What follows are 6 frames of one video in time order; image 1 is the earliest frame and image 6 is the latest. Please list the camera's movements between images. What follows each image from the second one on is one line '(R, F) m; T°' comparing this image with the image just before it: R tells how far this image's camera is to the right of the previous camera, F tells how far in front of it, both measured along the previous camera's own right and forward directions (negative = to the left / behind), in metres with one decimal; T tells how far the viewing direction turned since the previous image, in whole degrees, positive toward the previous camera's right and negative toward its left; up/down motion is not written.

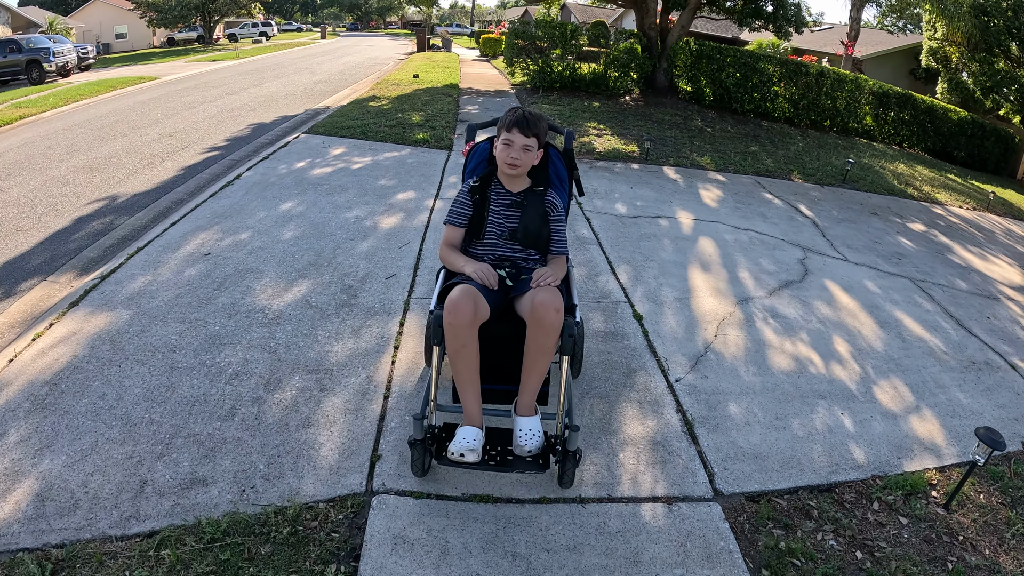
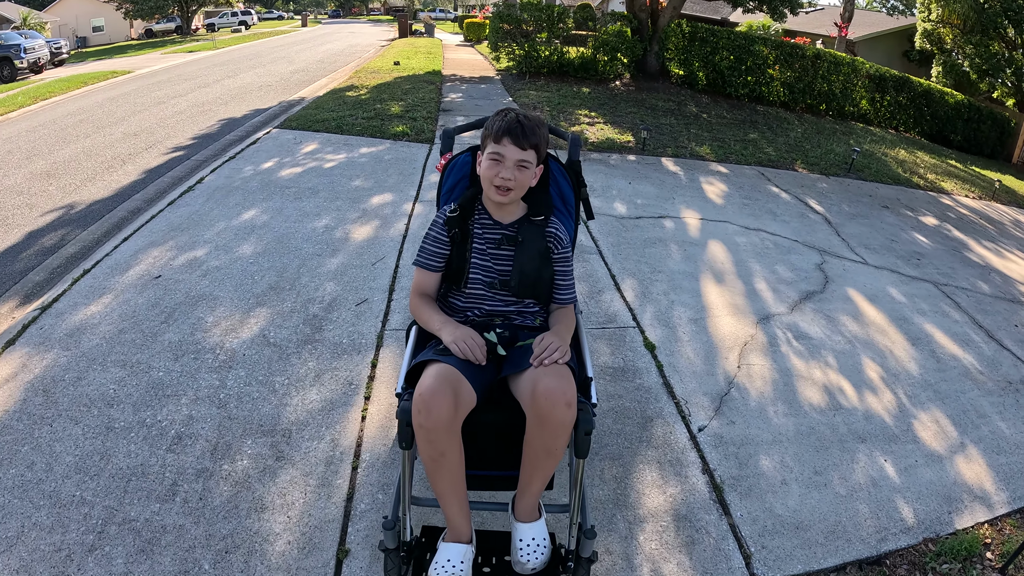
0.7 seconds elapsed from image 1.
(0.0, +0.4) m; +1°
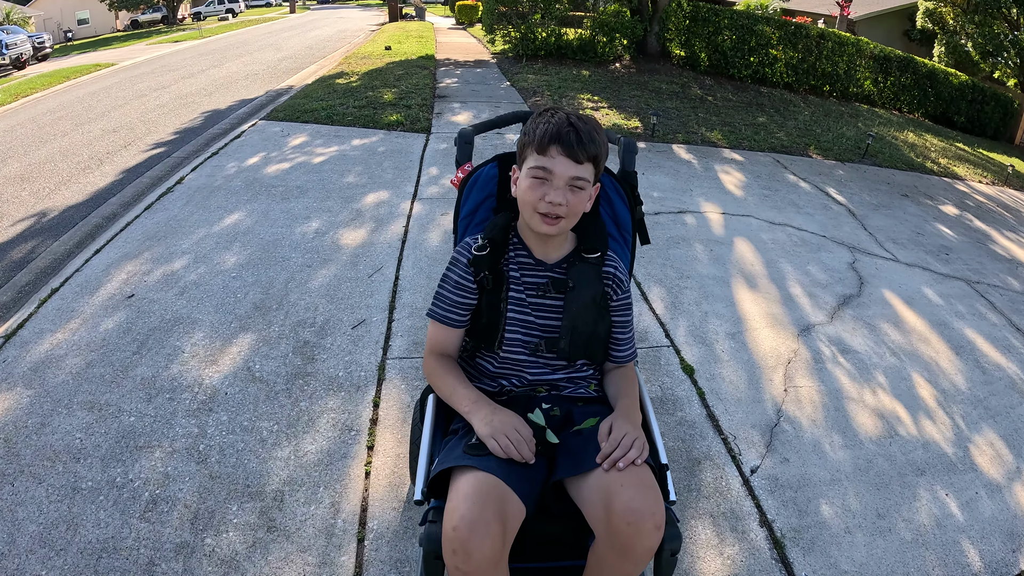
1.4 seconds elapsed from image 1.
(-0.1, +0.3) m; 0°
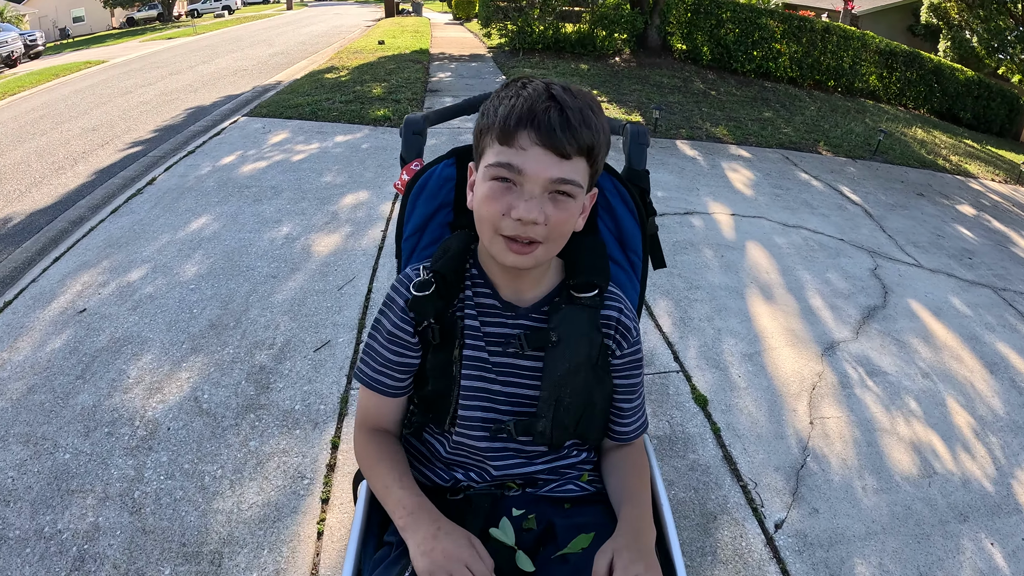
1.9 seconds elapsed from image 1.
(+0.1, +0.3) m; 0°
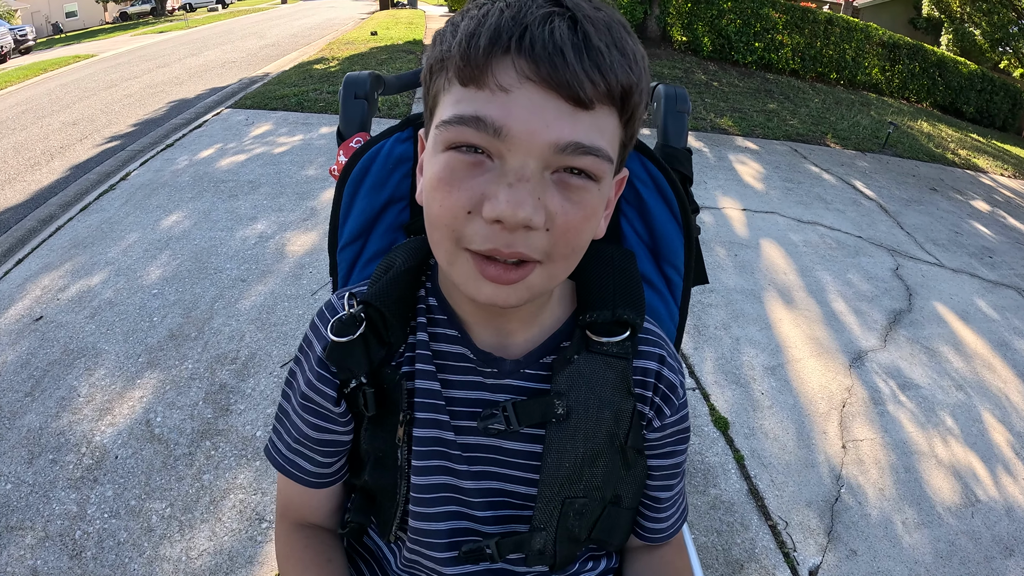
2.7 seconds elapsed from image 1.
(0.0, +0.3) m; 0°
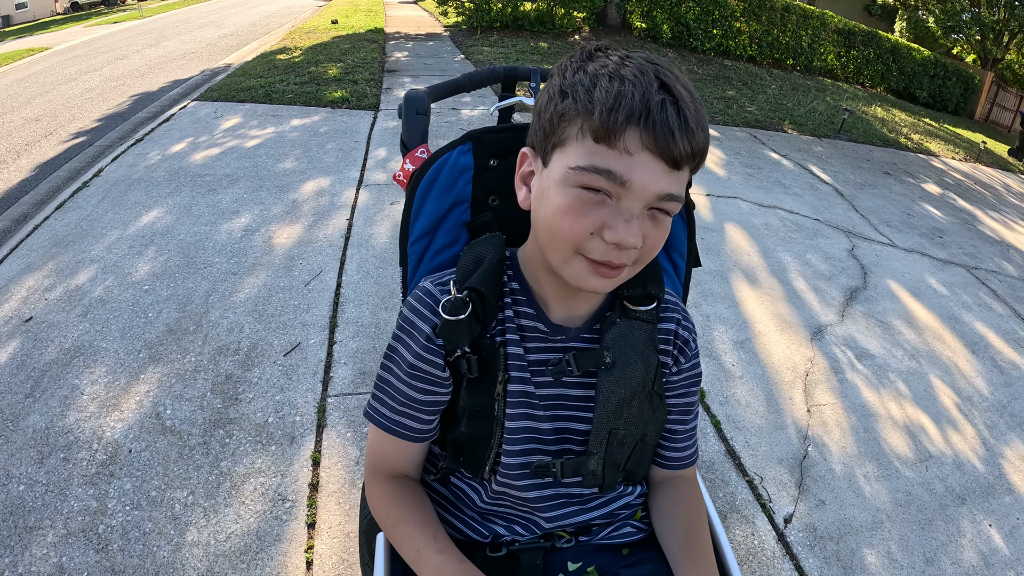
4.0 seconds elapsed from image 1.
(-0.1, -0.1) m; +3°
